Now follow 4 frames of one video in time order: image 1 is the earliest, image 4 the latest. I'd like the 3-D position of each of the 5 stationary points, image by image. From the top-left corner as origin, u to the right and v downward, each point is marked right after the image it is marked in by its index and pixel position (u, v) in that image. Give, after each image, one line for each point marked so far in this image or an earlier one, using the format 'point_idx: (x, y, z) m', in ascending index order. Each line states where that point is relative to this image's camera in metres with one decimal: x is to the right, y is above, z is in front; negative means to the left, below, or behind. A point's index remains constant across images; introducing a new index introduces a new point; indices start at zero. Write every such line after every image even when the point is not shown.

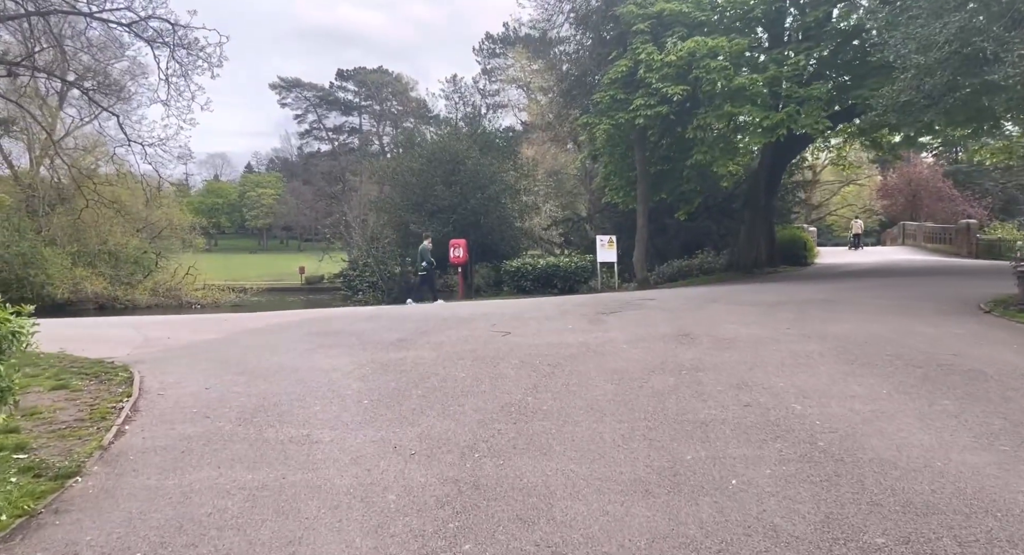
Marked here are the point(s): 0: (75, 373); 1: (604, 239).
0: (-4.6, -1.0, +6.6) m
1: (+2.8, +1.2, +19.7) m
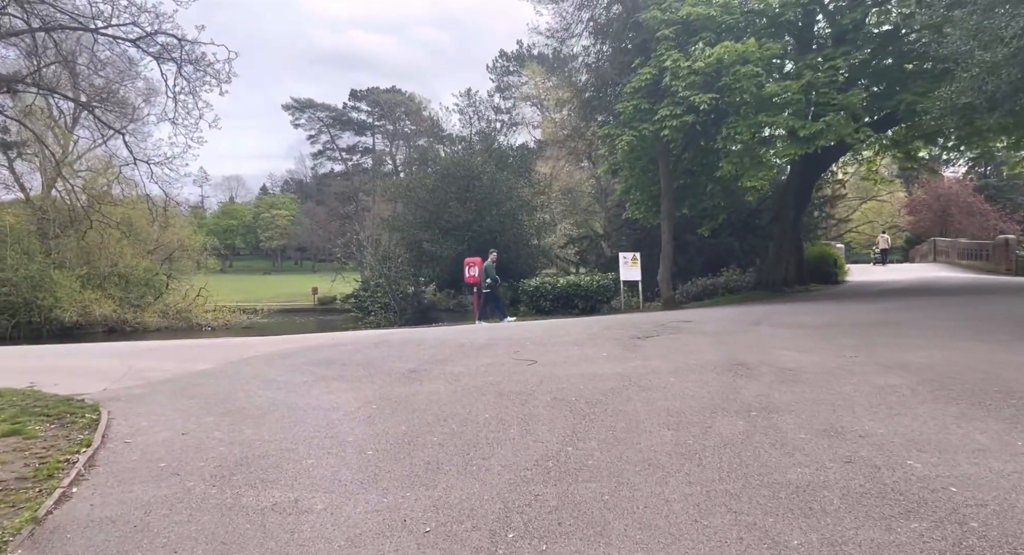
0: (-4.3, -1.2, +5.7) m
1: (+3.4, +0.6, +18.6) m
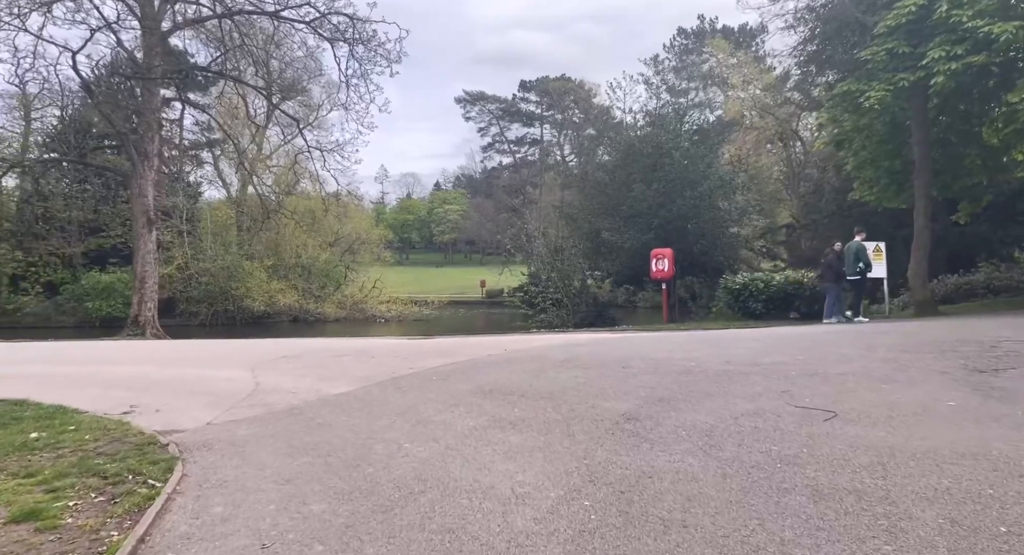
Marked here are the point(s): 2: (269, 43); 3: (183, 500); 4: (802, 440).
0: (-2.6, -1.2, +3.9) m
1: (+8.1, +0.7, +14.4) m
2: (-6.7, +6.5, +17.5) m
3: (-1.8, -1.2, +3.5) m
4: (+1.9, -1.1, +4.2) m
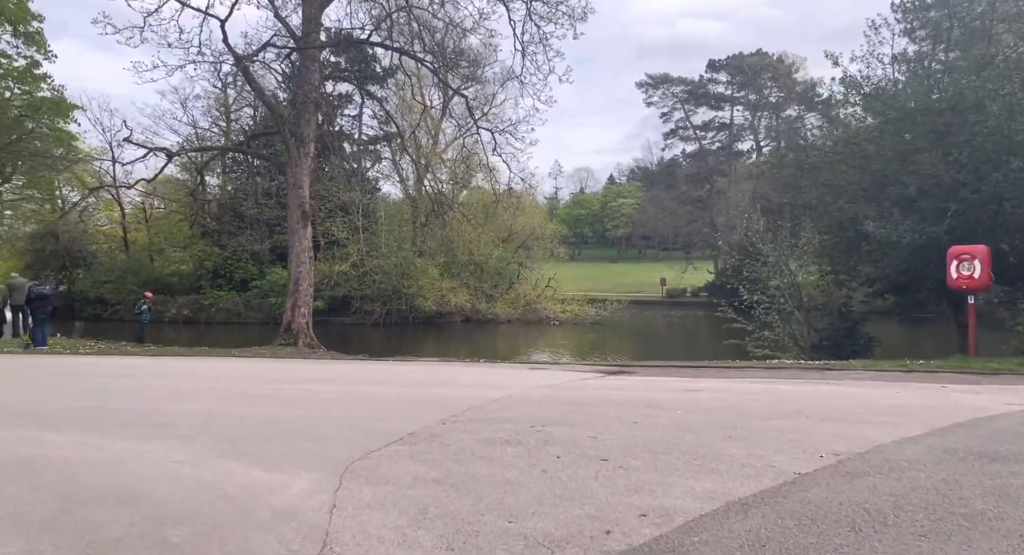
0: (-1.6, -1.4, +0.5) m
1: (+11.5, +0.4, +7.9) m
2: (-1.8, +6.4, +14.7) m
3: (-0.9, -1.4, 0.0) m
4: (+2.8, -1.3, -0.3) m
